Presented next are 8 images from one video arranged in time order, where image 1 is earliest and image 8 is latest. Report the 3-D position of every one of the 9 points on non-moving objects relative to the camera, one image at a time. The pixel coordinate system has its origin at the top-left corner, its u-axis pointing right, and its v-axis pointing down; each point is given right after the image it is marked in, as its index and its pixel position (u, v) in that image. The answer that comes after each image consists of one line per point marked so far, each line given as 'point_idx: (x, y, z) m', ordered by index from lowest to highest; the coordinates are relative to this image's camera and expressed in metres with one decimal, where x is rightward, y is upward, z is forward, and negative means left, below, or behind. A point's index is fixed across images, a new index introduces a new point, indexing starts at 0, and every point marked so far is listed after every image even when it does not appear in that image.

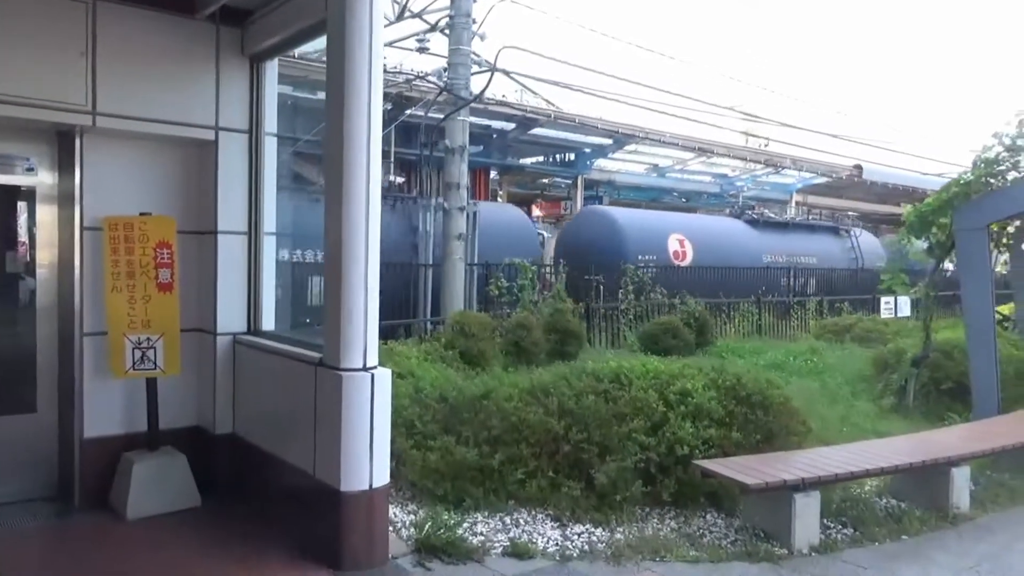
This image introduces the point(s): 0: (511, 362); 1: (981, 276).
0: (0.0, -0.9, +9.7) m
1: (+4.4, +0.1, +7.3) m
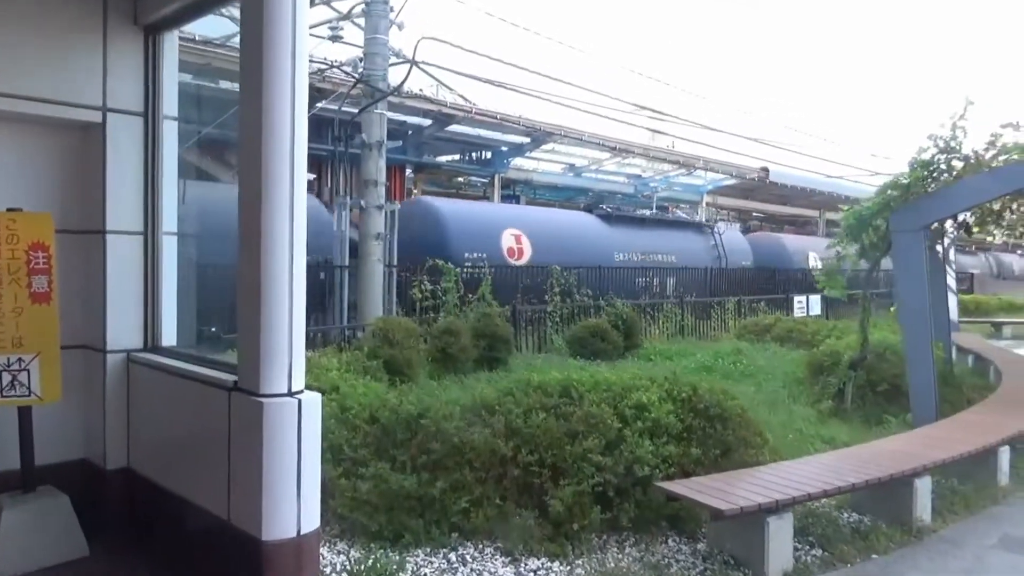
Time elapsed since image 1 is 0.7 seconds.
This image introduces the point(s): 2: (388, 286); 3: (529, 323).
0: (-0.9, -1.0, +9.1) m
1: (+3.7, +0.1, +7.2) m
2: (-1.8, 0.0, +10.9) m
3: (+0.2, -0.5, +11.5) m
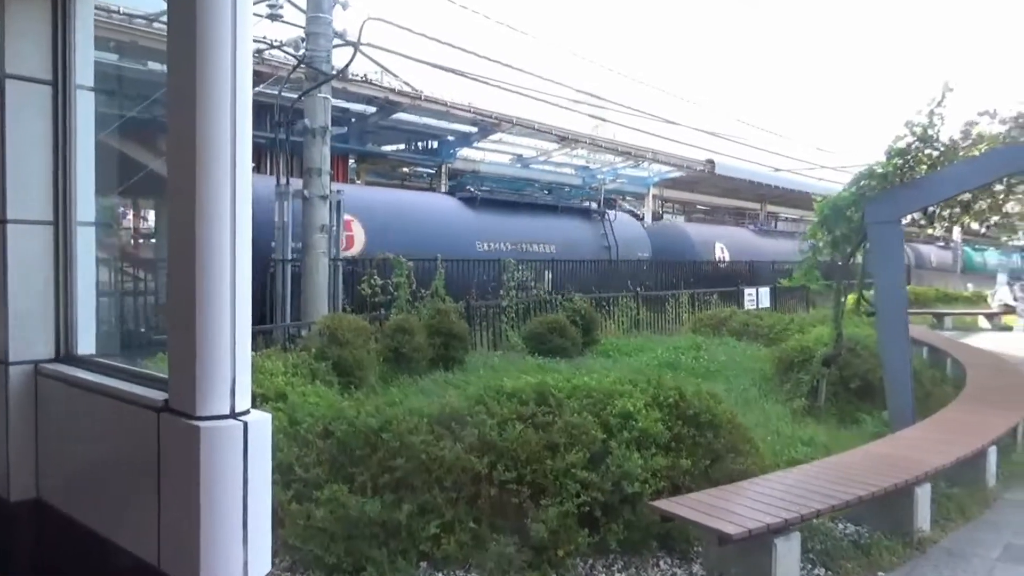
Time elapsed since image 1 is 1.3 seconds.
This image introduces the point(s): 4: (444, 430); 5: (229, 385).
0: (-1.4, -0.9, +8.5) m
1: (+3.4, +0.2, +7.0) m
2: (-2.4, +0.1, +10.3) m
3: (-0.4, -0.4, +11.0) m
4: (-0.4, -0.8, +4.4) m
5: (-1.0, -0.3, +2.8) m
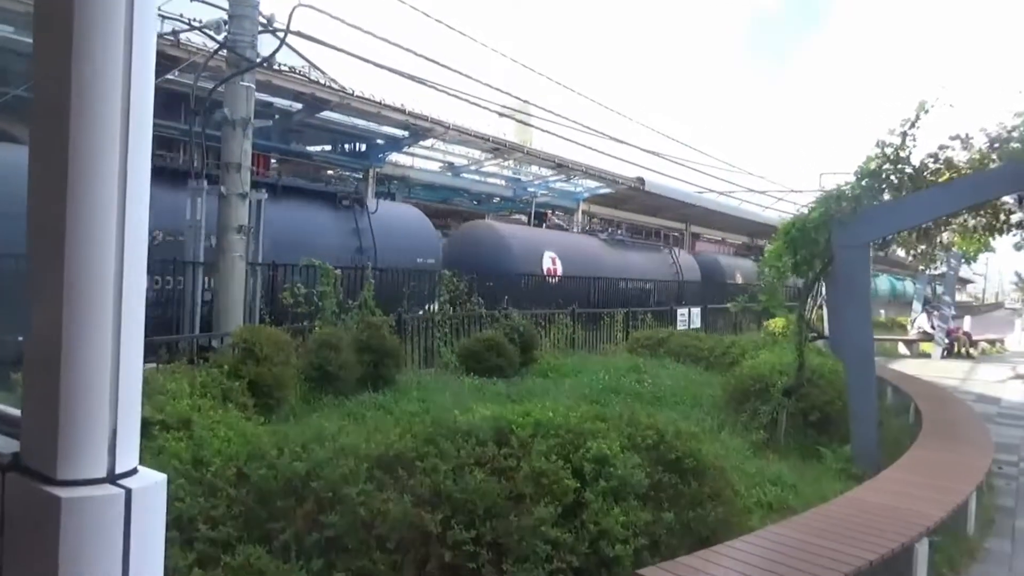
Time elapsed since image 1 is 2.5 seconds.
0: (-2.0, -1.0, +7.6) m
1: (+2.9, -0.1, +6.6) m
2: (-3.1, 0.0, +9.3) m
3: (-1.3, -0.6, +10.2) m
4: (-0.6, -0.9, +3.6) m
5: (-1.0, -0.4, +2.0) m
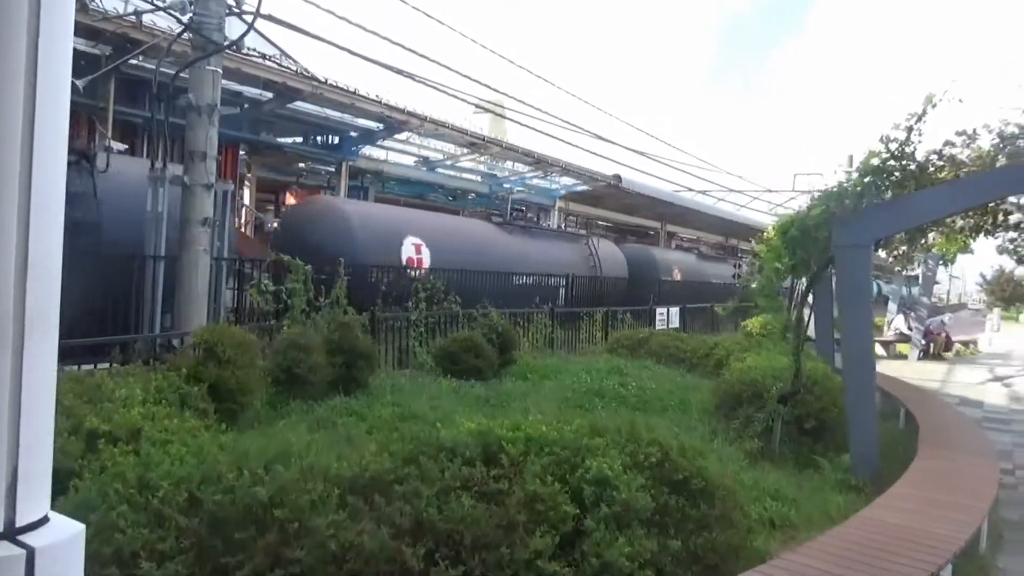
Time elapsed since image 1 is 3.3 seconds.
0: (-2.2, -1.0, +7.1) m
1: (+2.8, -0.1, +6.3) m
2: (-3.4, +0.1, +8.8) m
3: (-1.5, -0.6, +9.7) m
4: (-0.6, -0.9, +3.2) m
5: (-1.0, -0.4, +1.5) m
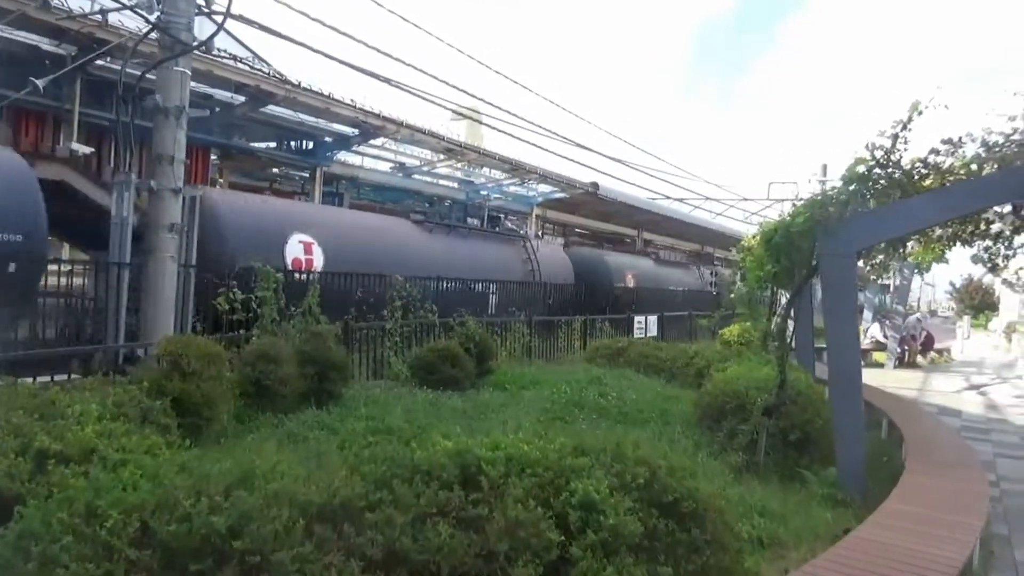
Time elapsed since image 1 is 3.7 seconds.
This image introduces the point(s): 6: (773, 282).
0: (-2.3, -1.1, +6.8) m
1: (+2.6, -0.2, +6.2) m
2: (-3.6, 0.0, +8.5) m
3: (-1.8, -0.7, +9.4) m
4: (-0.7, -0.9, +3.0) m
5: (-1.0, -0.4, +1.3) m
6: (+2.3, +0.1, +7.0) m
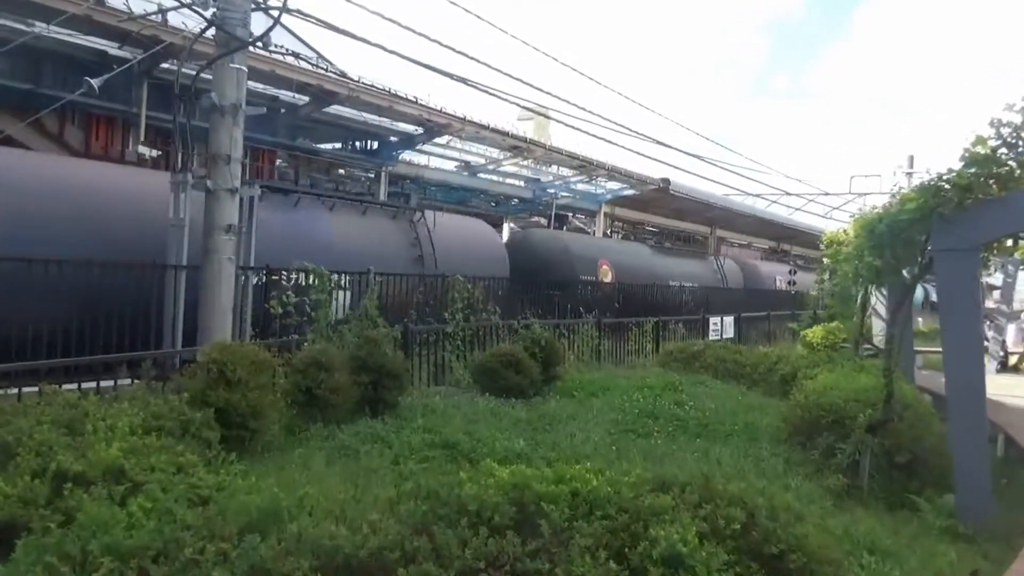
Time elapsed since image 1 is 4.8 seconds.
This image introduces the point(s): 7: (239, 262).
0: (-1.8, -1.1, +6.4) m
1: (+3.1, -0.2, +5.3) m
2: (-2.9, -0.1, +8.2) m
3: (-1.0, -0.7, +9.0) m
4: (-0.5, -0.9, +2.4) m
5: (-1.0, -0.4, +0.8) m
6: (+2.9, +0.1, +6.2) m
7: (-2.8, +0.3, +8.1) m
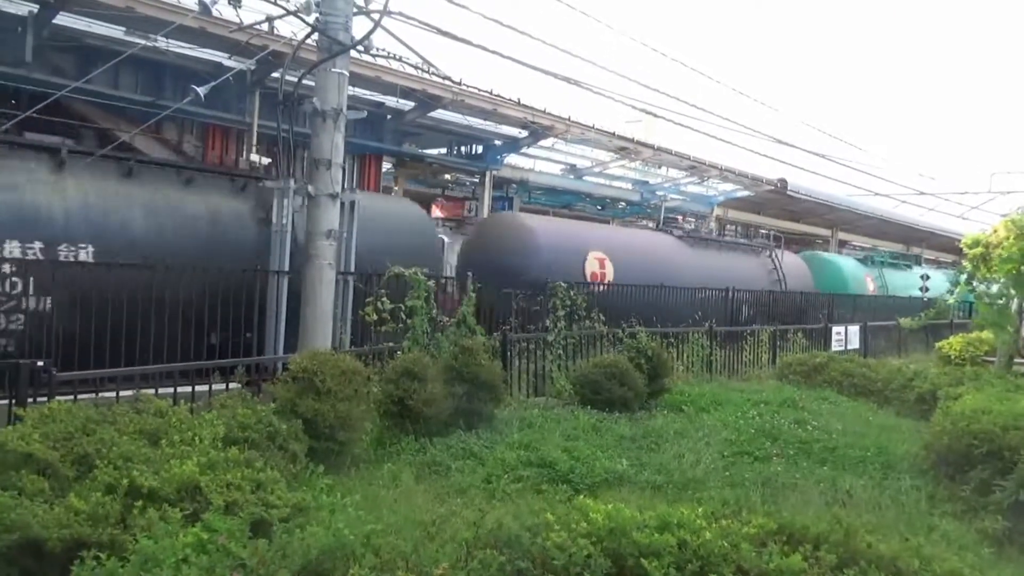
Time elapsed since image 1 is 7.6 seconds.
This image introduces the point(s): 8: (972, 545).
0: (-1.0, -1.2, +6.2) m
1: (+3.7, -0.2, +4.4) m
2: (-1.9, -0.1, +8.1) m
3: (+0.1, -0.8, +8.6) m
4: (-0.3, -1.0, +2.1) m
5: (-0.9, -0.5, +0.5) m
6: (+3.6, 0.0, +5.3) m
7: (-1.8, +0.2, +8.0) m
8: (+2.7, -1.5, +4.5) m
